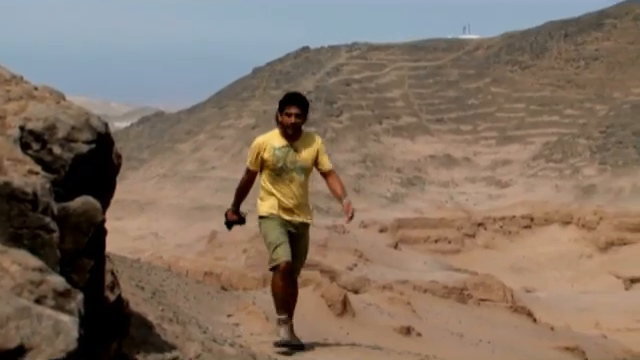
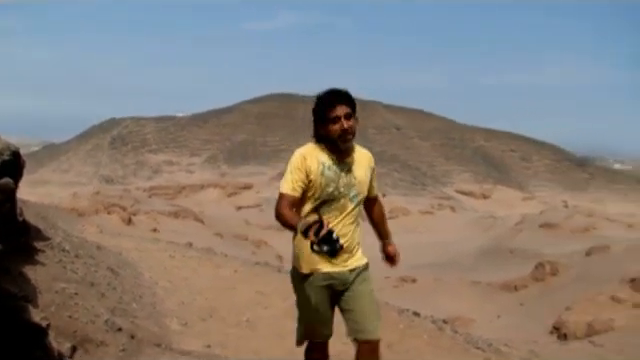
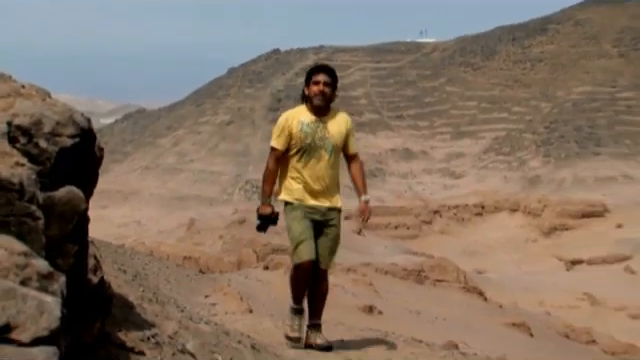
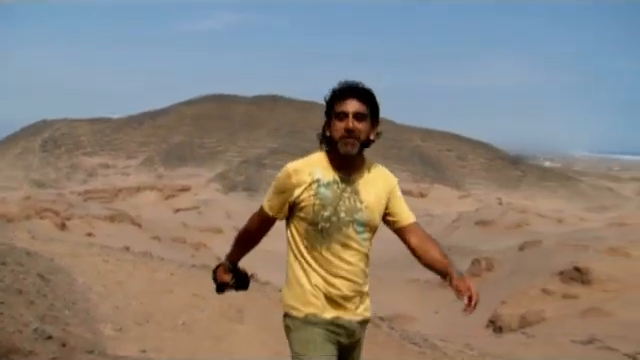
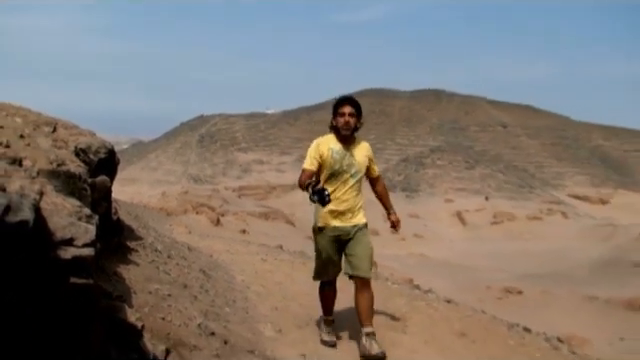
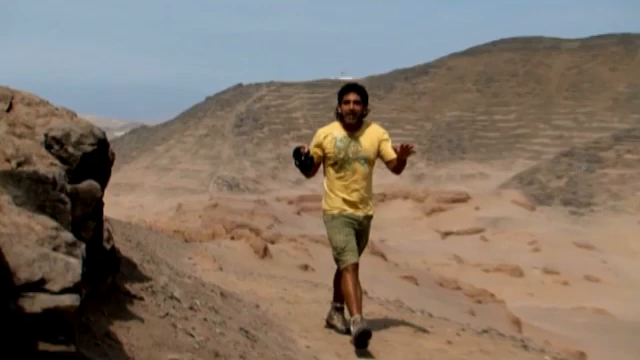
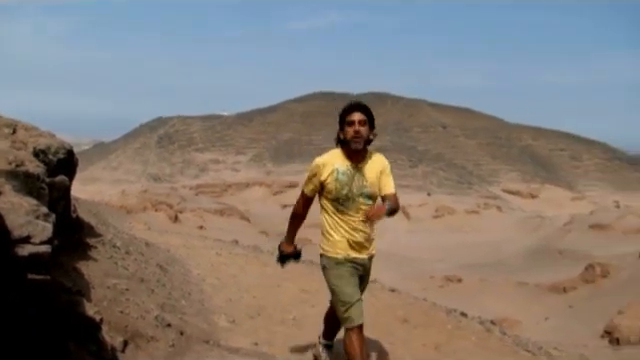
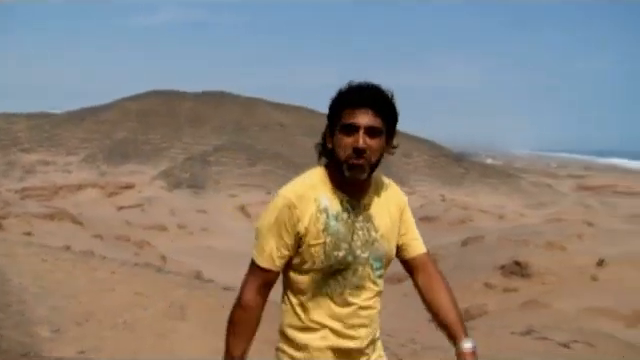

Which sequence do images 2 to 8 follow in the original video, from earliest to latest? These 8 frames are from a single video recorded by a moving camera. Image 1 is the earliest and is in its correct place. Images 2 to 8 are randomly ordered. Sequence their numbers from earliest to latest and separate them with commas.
3, 6, 5, 7, 2, 4, 8
